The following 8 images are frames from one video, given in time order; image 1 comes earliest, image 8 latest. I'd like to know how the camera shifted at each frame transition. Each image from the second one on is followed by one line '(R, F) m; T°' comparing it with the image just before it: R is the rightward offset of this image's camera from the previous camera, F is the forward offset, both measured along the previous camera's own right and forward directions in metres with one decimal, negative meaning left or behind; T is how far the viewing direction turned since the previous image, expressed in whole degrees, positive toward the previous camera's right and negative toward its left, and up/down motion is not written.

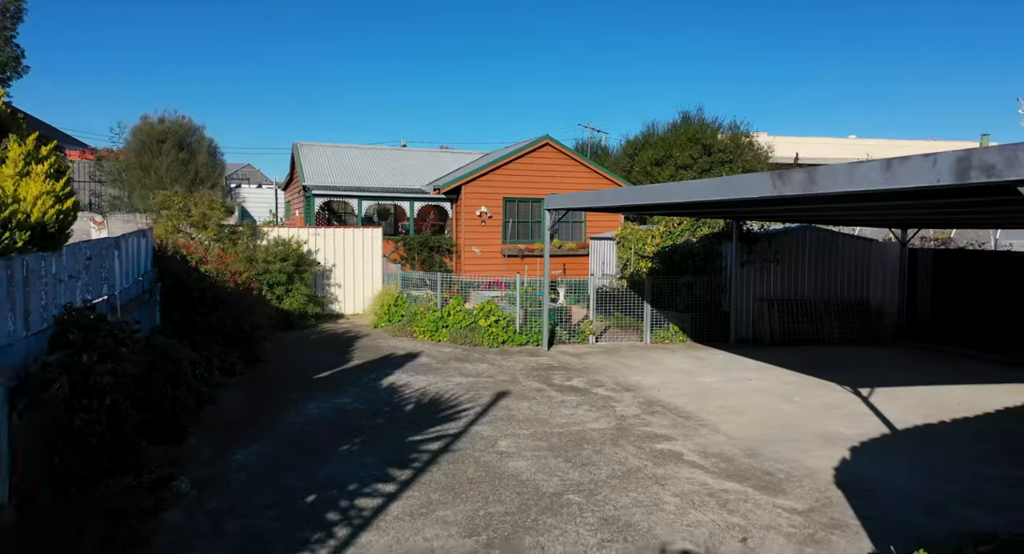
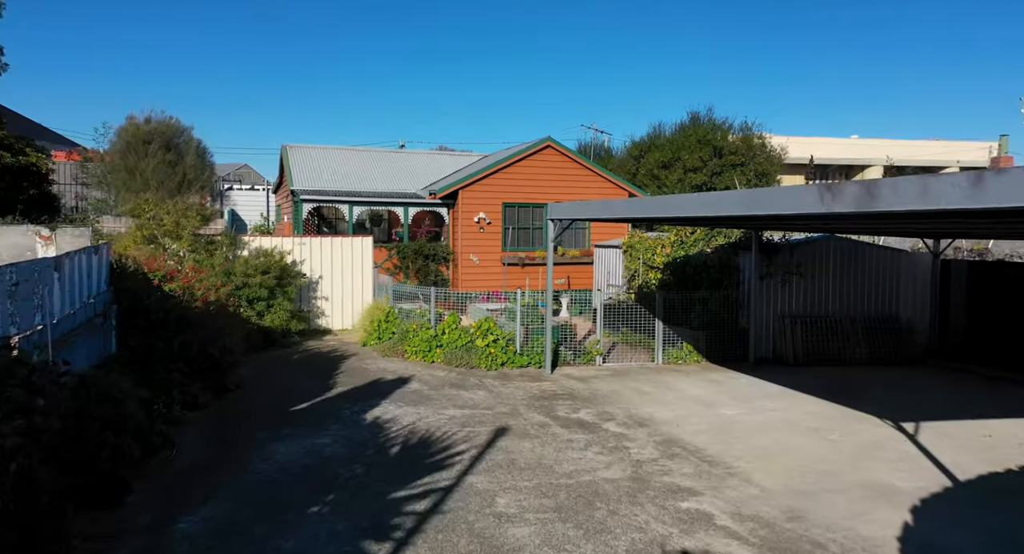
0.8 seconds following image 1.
(0.0, +0.9) m; 0°
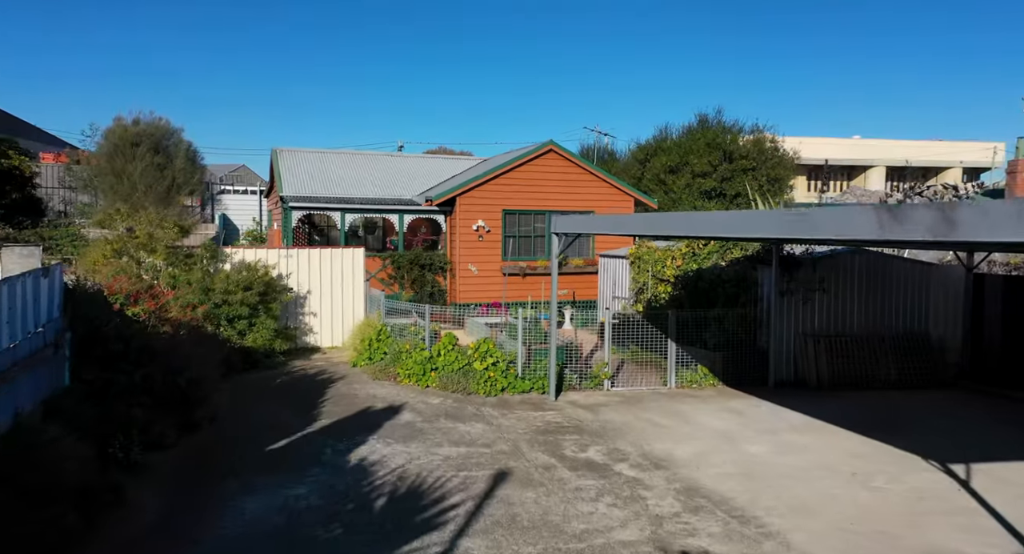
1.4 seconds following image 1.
(0.0, +0.8) m; 0°
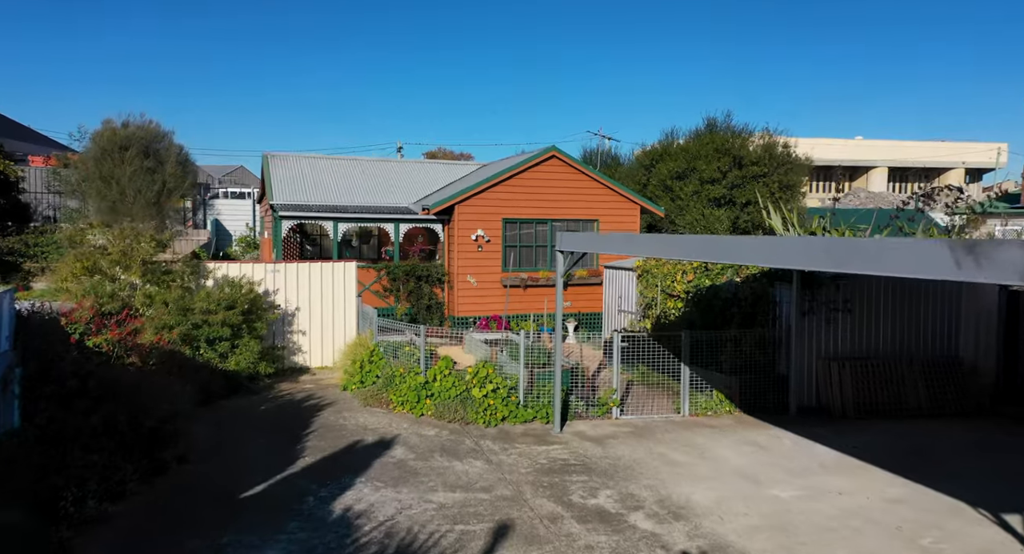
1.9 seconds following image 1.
(0.0, +0.7) m; 0°
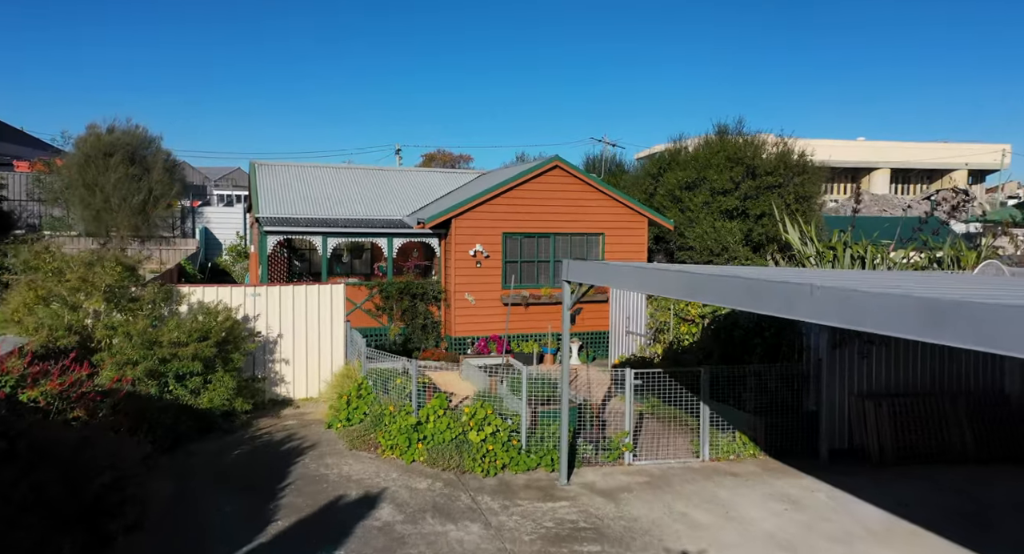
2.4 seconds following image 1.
(0.0, +0.9) m; 0°
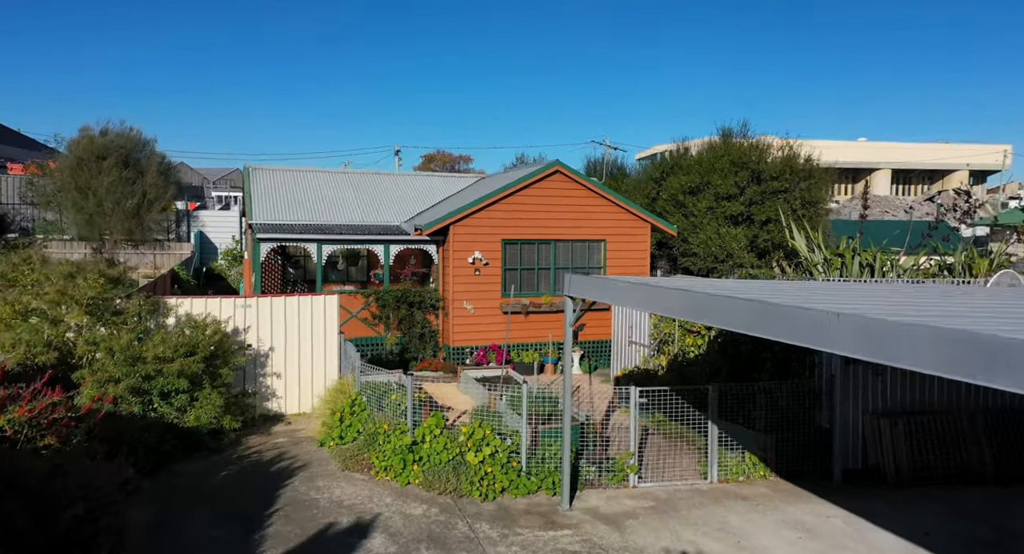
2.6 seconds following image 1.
(0.0, +0.4) m; 0°
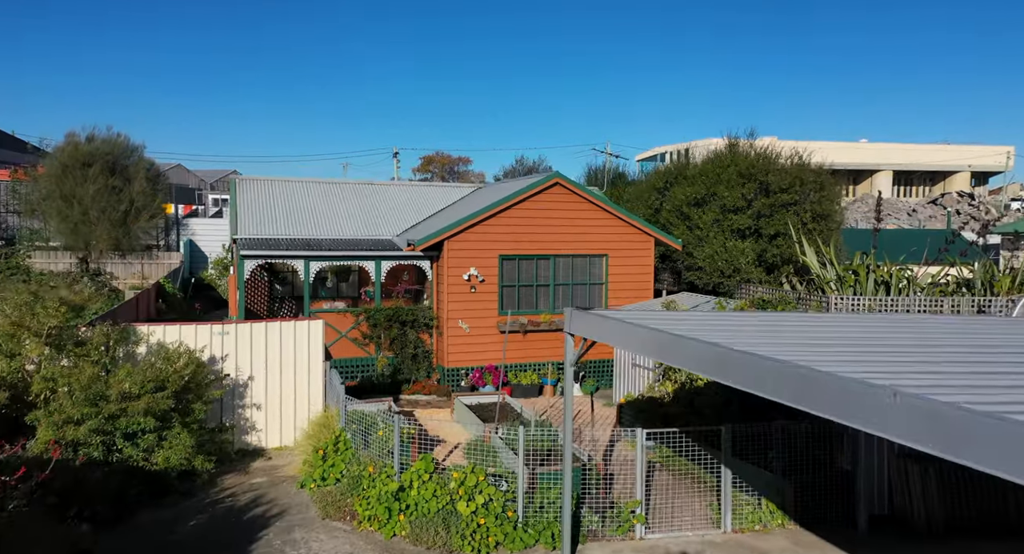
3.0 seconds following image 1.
(0.0, +0.6) m; 0°
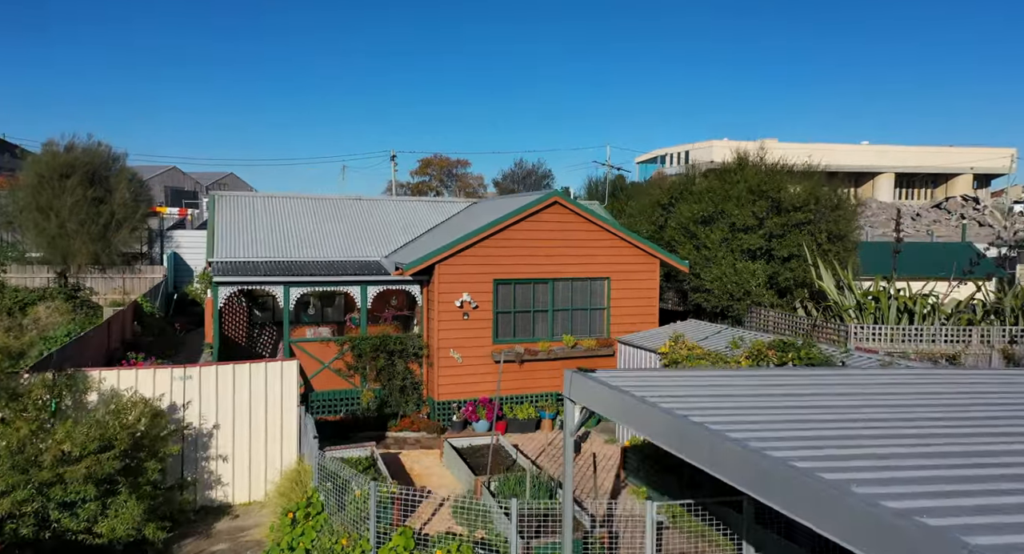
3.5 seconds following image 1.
(+0.1, +0.9) m; 0°
